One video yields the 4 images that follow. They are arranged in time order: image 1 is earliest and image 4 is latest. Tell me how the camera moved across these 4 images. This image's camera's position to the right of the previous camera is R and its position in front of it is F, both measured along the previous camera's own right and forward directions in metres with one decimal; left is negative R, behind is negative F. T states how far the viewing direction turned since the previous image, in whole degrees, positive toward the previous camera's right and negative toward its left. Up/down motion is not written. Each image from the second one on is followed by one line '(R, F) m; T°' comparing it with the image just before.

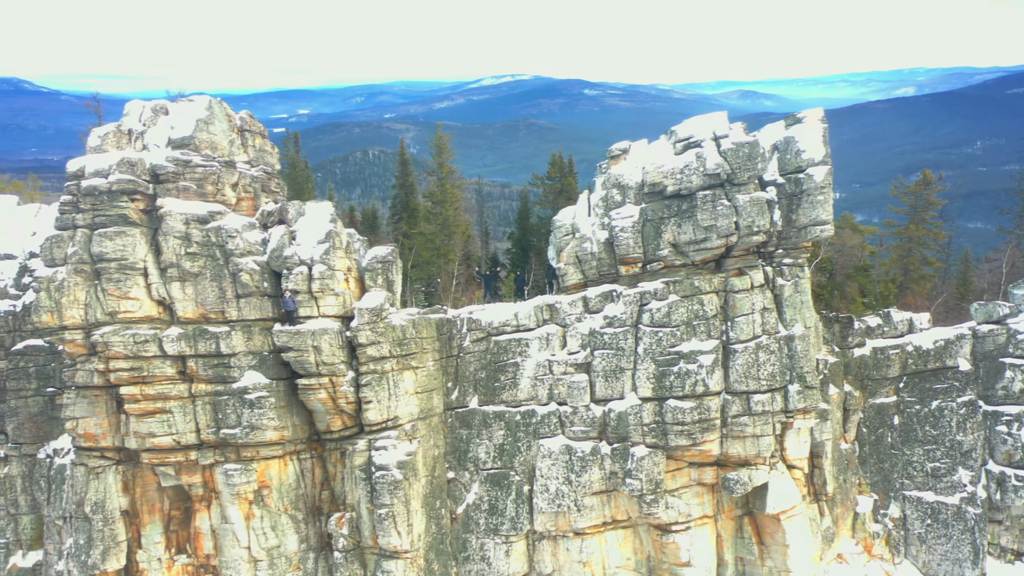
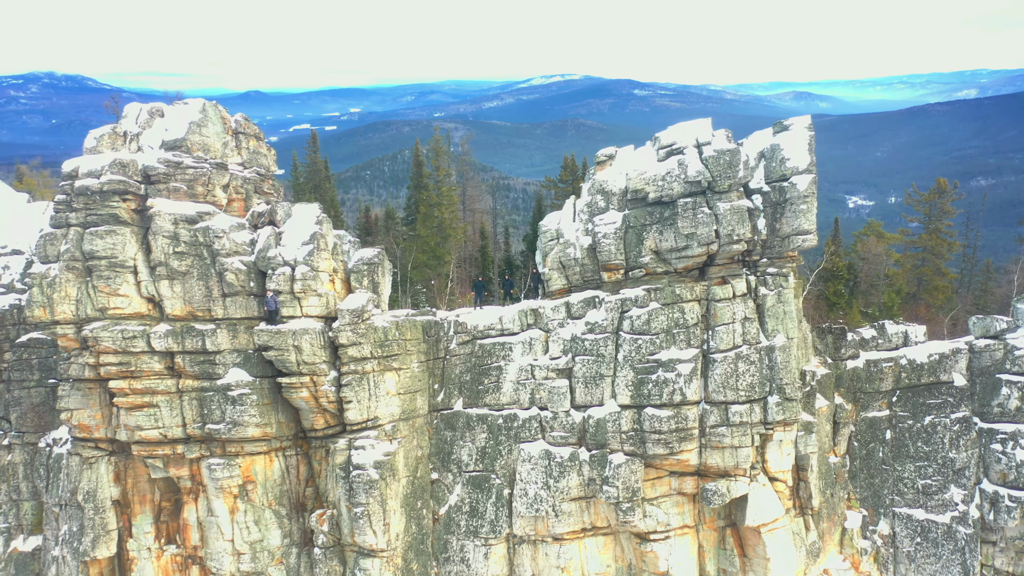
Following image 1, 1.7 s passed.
(+1.6, 0.0) m; -2°
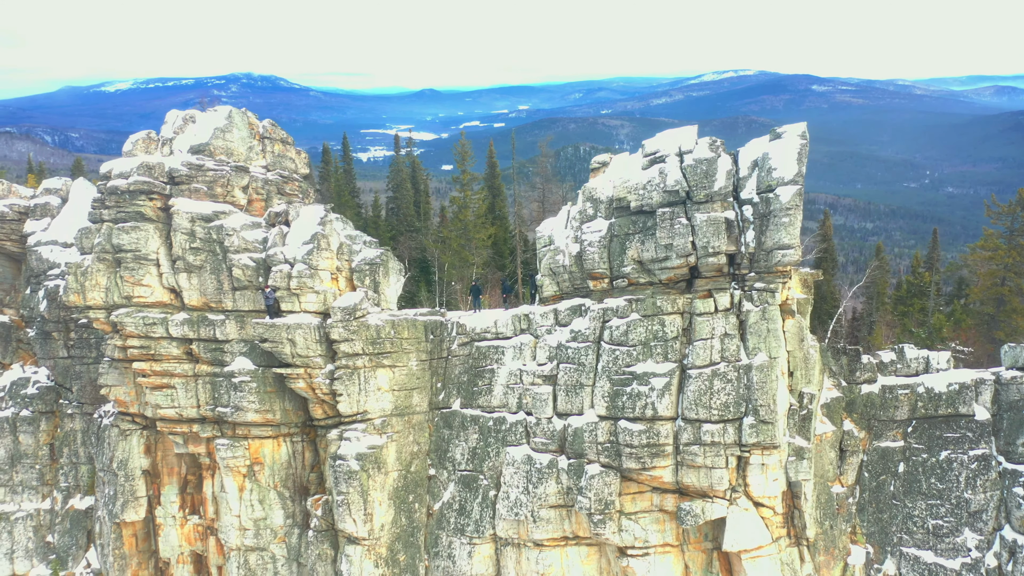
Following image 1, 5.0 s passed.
(+3.7, 0.0) m; -8°
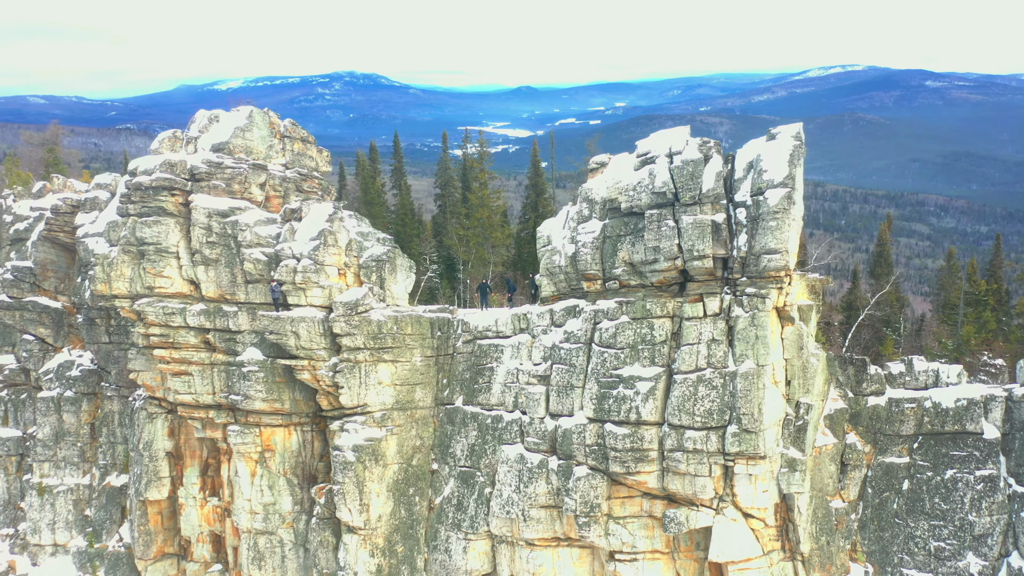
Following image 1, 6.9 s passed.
(+2.1, -0.2) m; -5°
